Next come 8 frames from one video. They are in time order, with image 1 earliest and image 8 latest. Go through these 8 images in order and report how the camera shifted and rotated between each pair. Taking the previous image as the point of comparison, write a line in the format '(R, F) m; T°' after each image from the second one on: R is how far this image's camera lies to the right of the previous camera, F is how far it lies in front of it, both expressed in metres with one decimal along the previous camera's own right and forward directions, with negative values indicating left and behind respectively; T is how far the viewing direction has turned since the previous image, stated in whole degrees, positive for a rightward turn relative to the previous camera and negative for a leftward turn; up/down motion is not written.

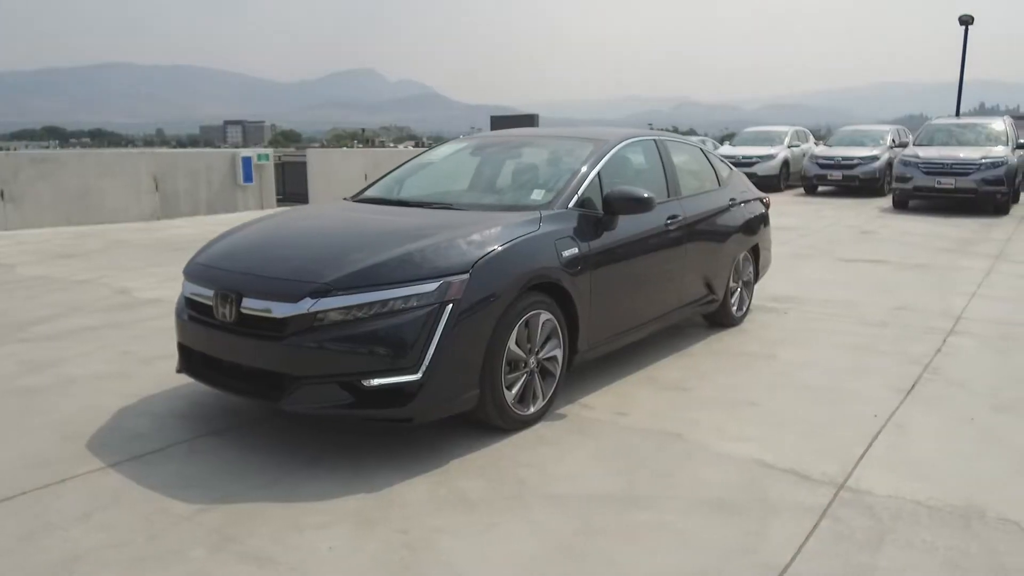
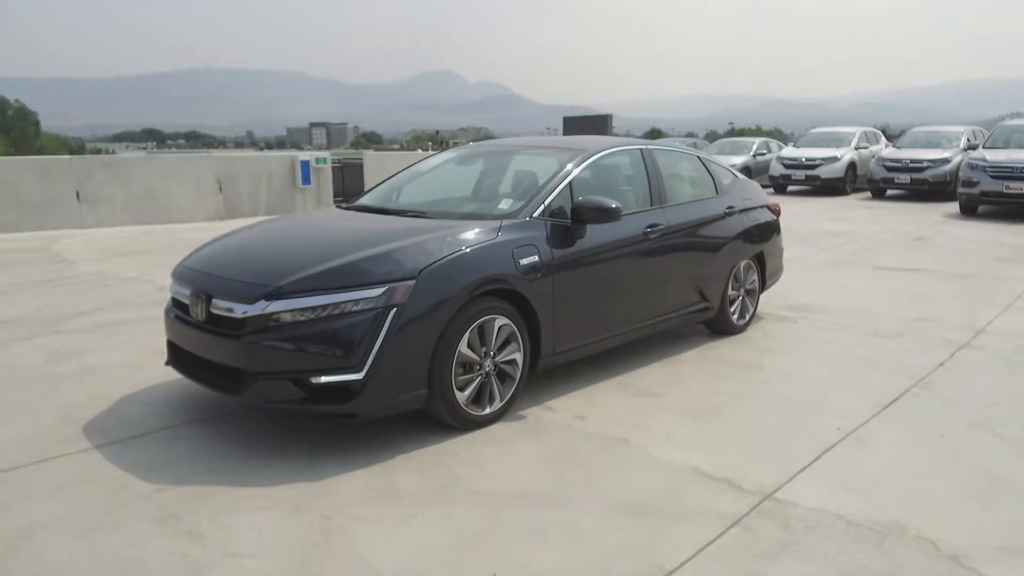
(+0.7, -0.2) m; -6°
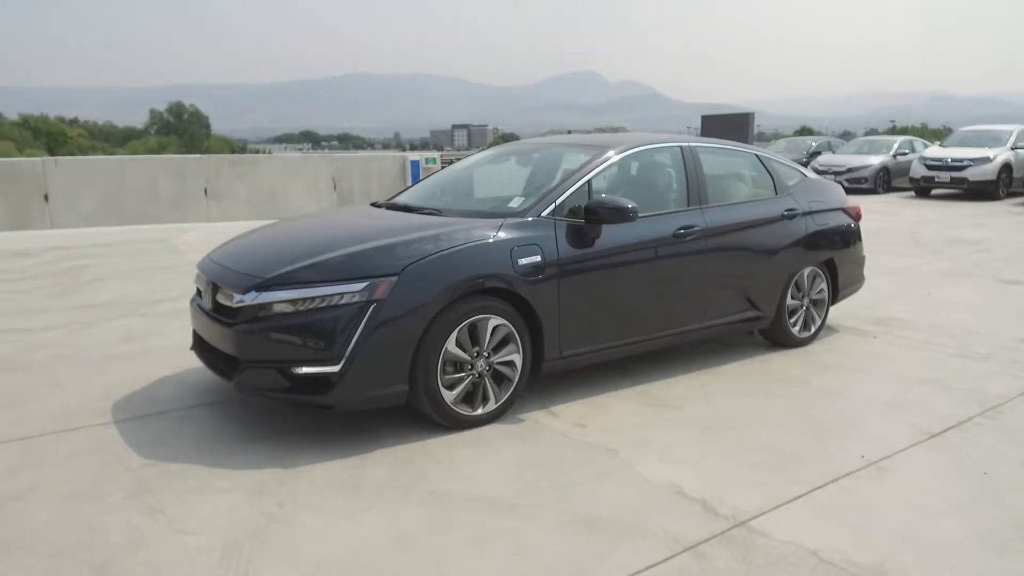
(+0.8, +0.2) m; -10°
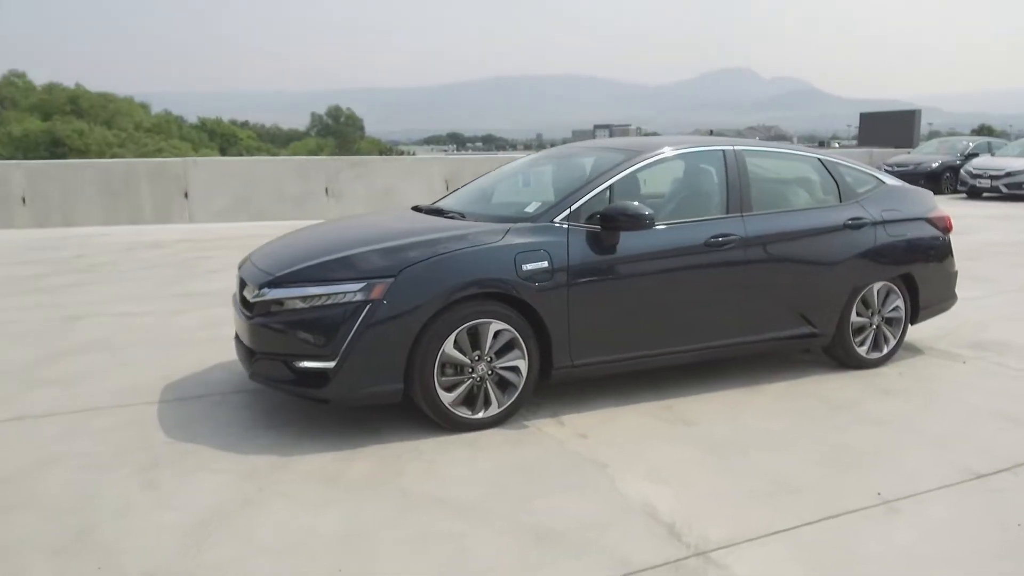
(+0.8, +0.1) m; -11°
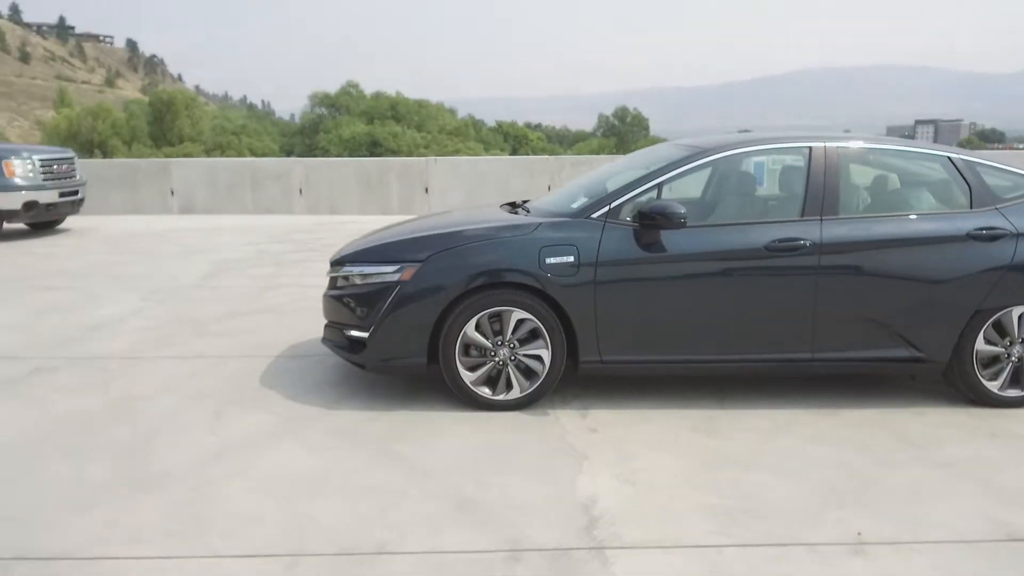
(+1.6, +0.1) m; -21°
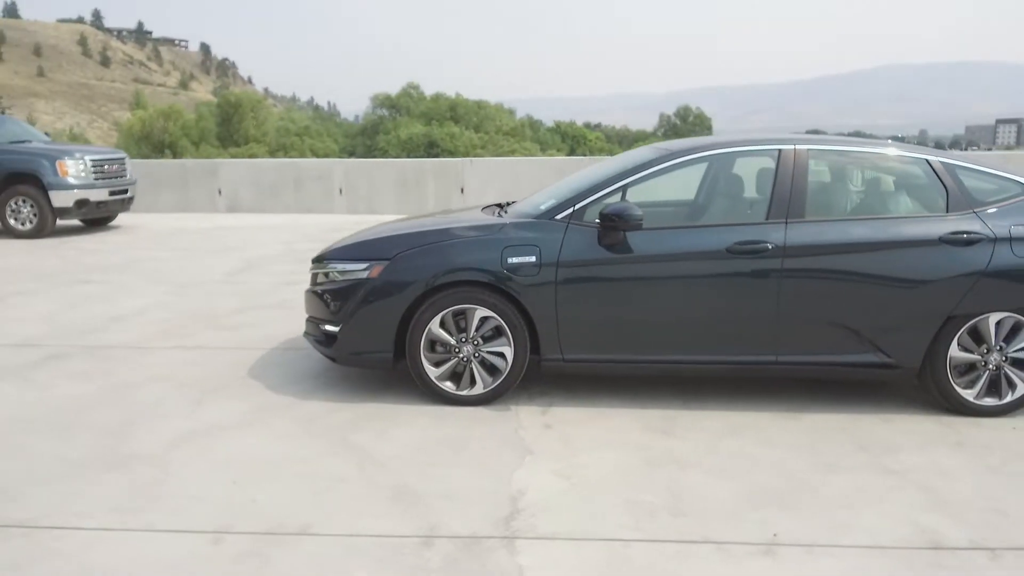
(+0.6, -0.1) m; -5°
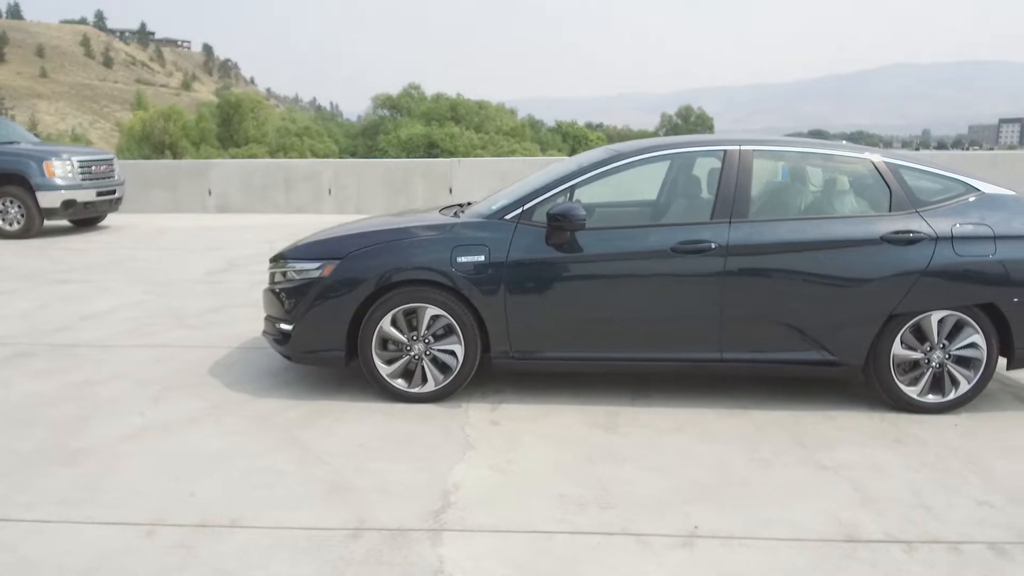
(+0.4, -0.1) m; 0°
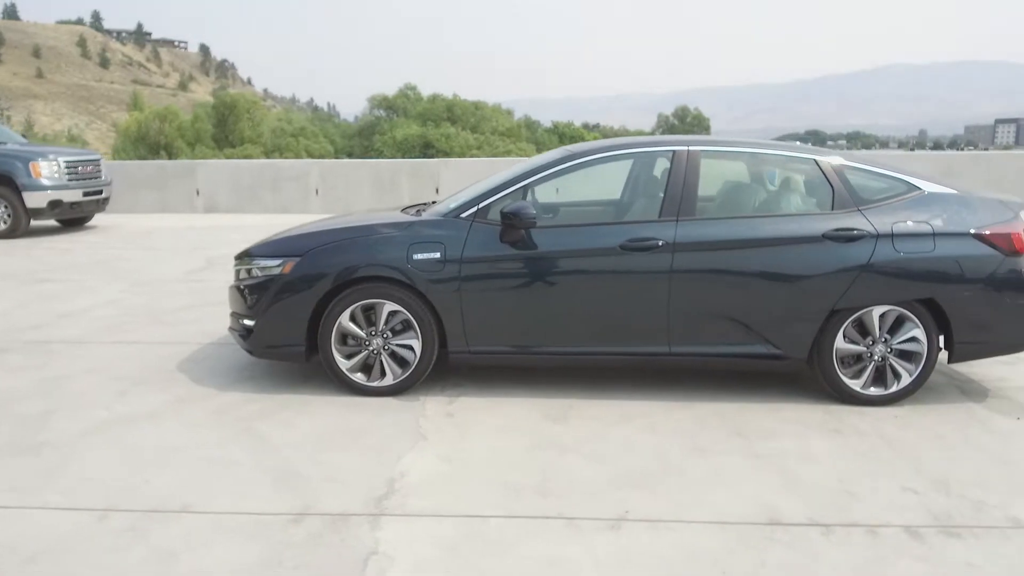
(+0.3, -0.2) m; 0°
